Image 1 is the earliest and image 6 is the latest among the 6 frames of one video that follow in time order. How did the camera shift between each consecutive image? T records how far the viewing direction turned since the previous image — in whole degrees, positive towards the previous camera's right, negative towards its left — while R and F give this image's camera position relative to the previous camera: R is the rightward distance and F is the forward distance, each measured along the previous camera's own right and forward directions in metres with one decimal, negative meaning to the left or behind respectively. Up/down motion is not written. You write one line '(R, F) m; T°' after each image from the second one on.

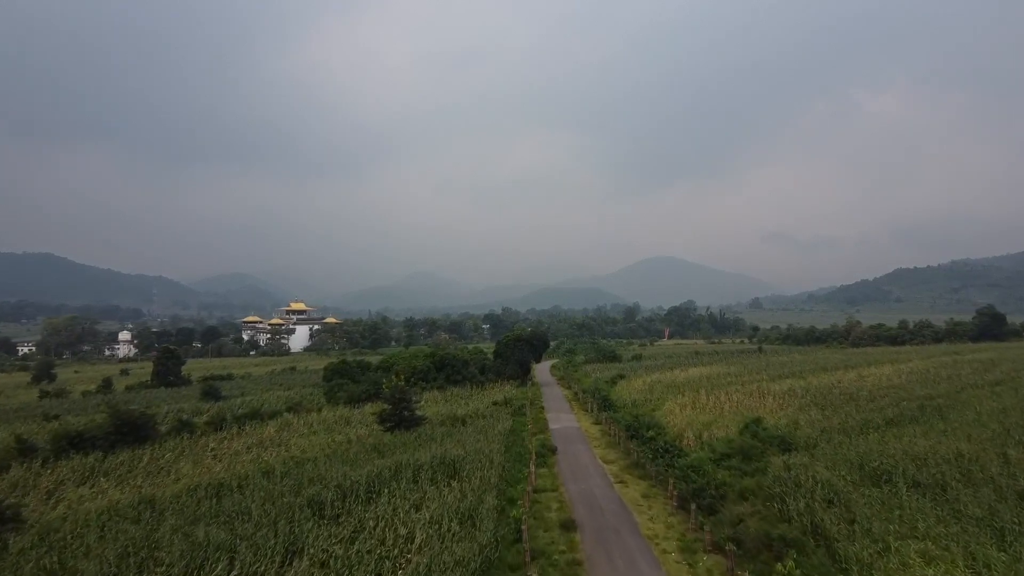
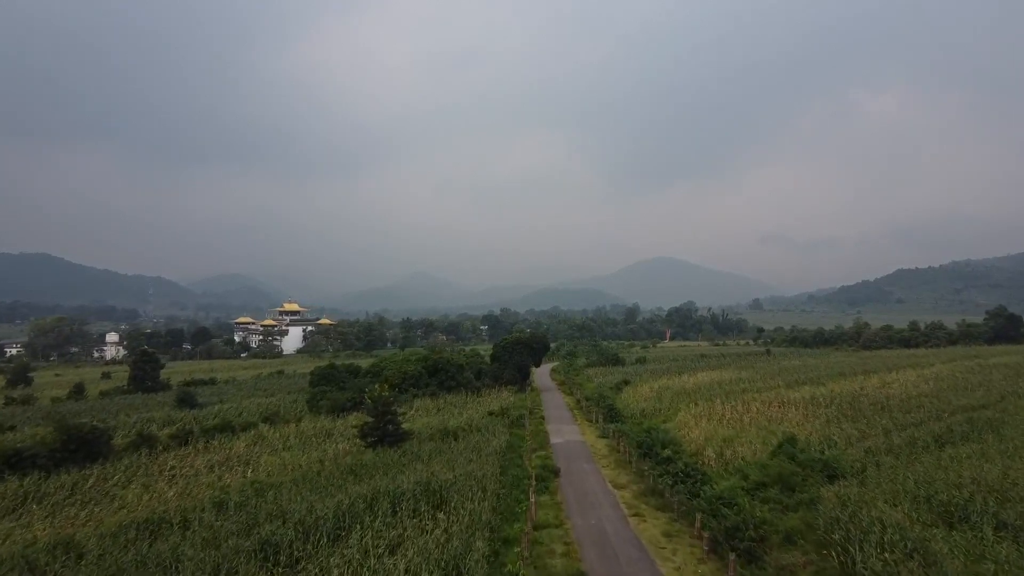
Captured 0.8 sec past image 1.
(+0.1, +1.9) m; 0°
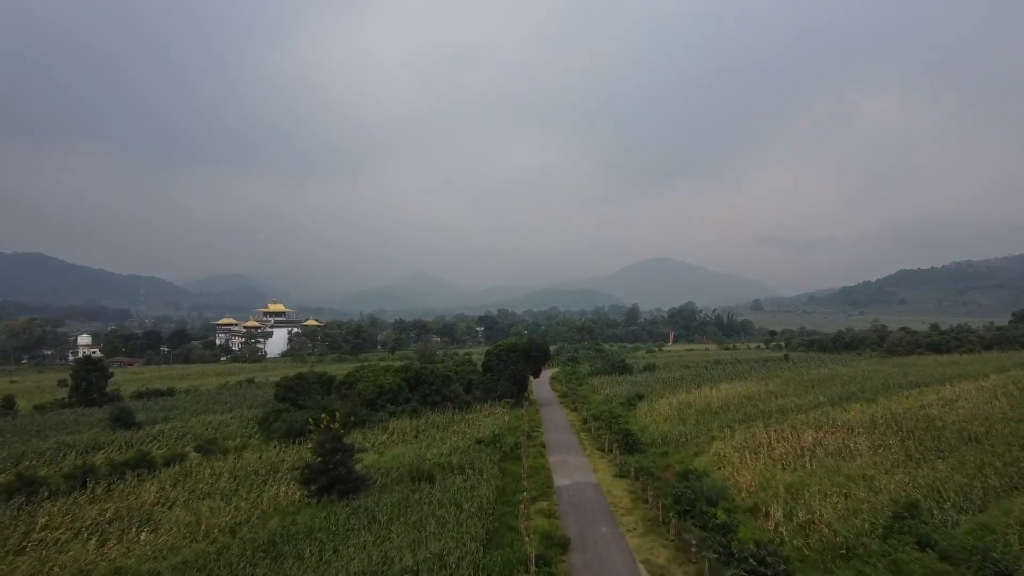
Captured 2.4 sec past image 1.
(+0.2, +3.8) m; 0°
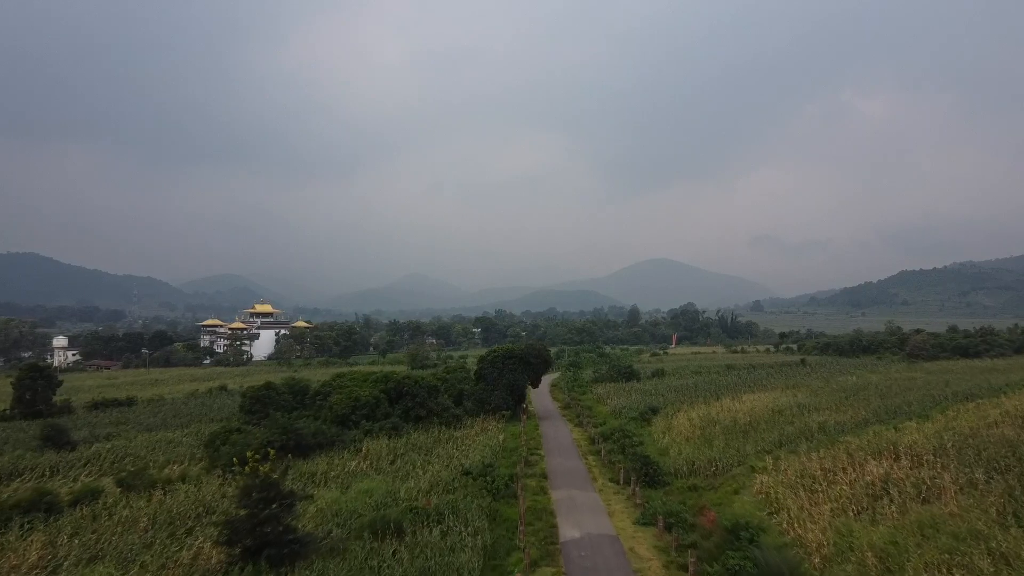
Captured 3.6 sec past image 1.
(+0.1, +3.0) m; 0°
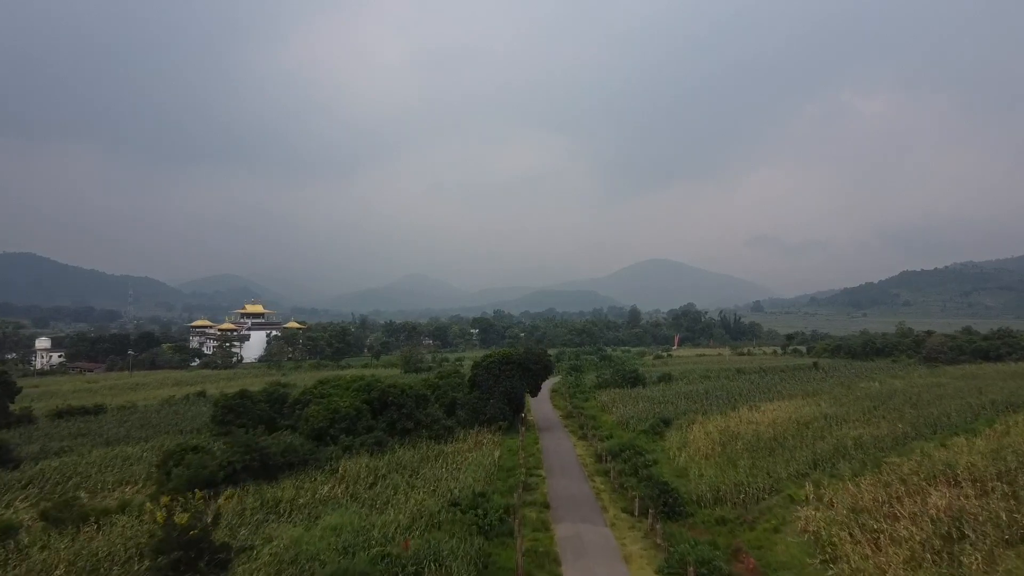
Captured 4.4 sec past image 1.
(+0.1, +2.0) m; 0°
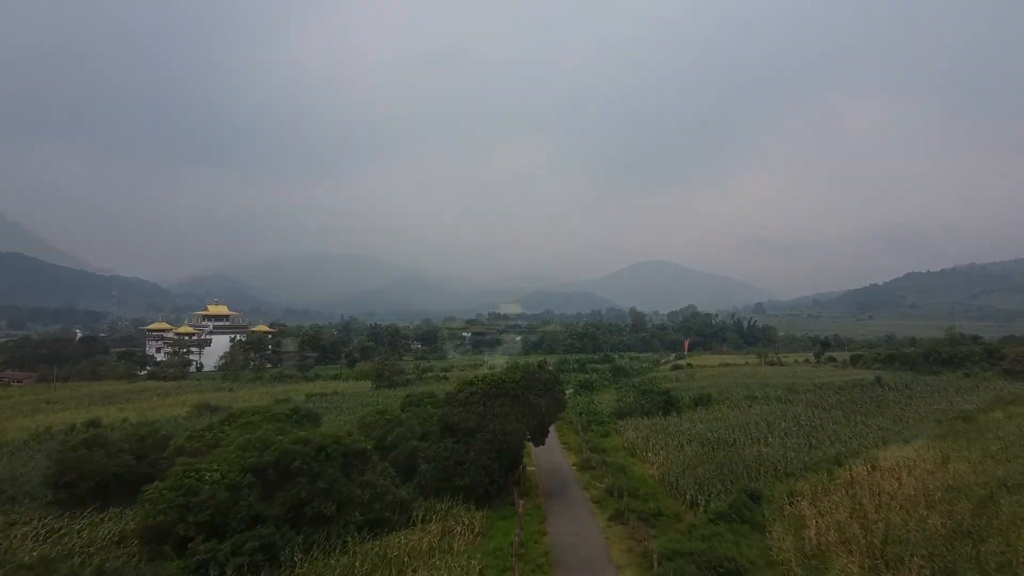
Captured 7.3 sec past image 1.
(+0.1, +7.3) m; 0°
